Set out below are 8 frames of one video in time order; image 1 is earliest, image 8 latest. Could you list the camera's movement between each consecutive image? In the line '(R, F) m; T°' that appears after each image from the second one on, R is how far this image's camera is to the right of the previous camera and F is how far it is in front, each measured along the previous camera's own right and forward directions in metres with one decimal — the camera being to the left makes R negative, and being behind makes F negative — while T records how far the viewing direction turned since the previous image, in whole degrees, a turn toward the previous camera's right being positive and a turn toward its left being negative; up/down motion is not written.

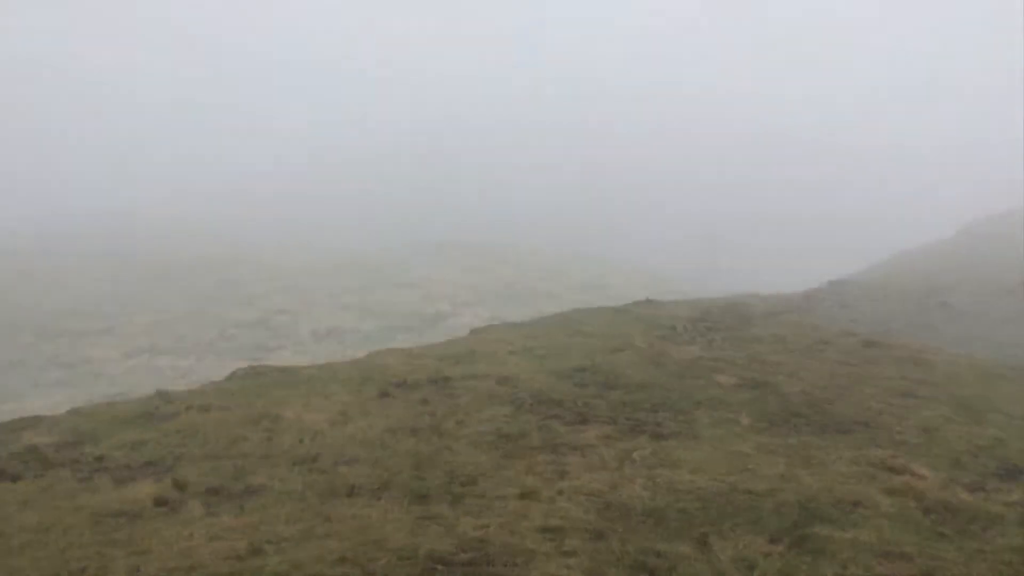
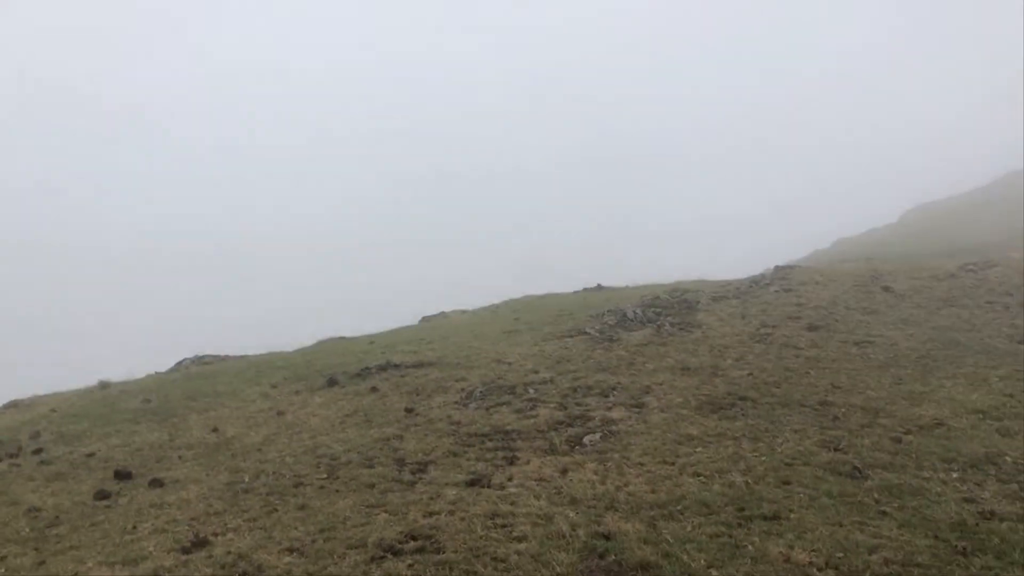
(+0.6, +0.3) m; +3°
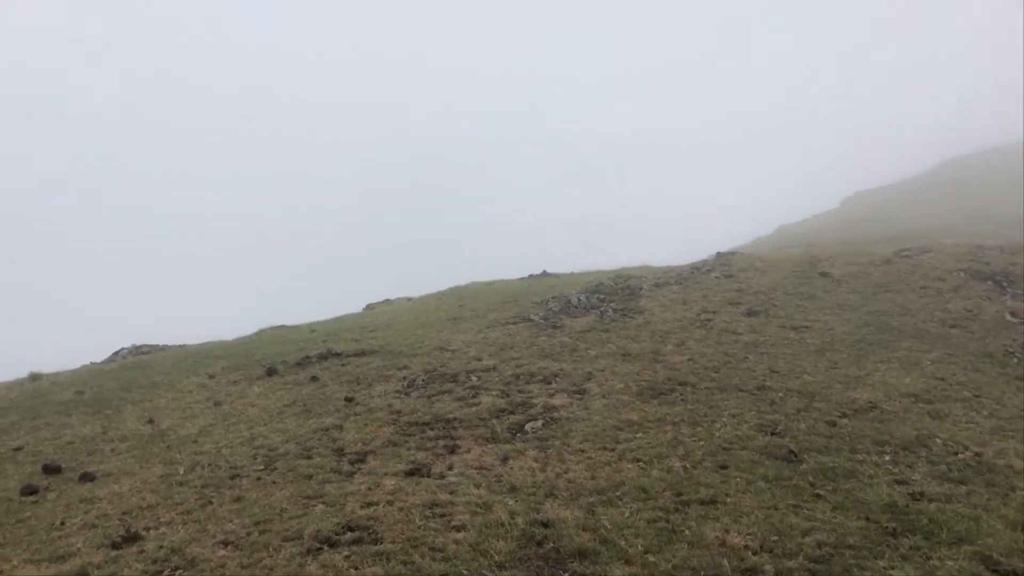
(+0.9, +0.3) m; +3°
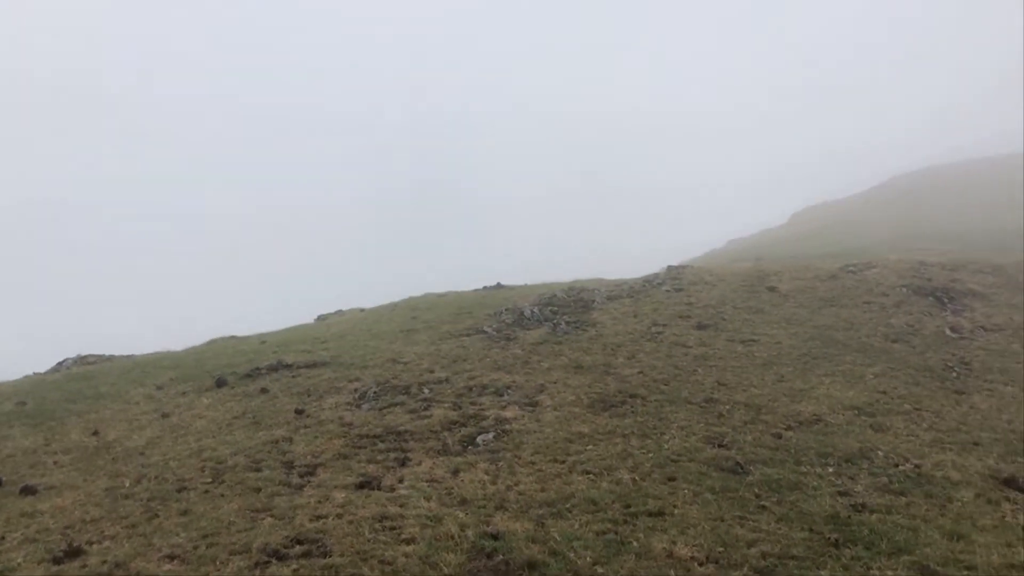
(+0.5, -0.1) m; +2°
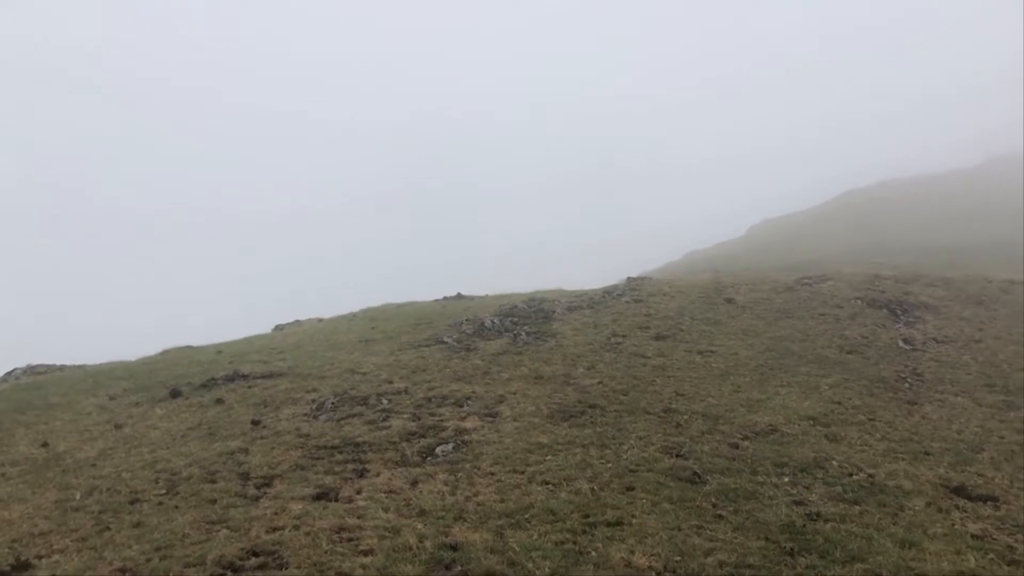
(+0.4, -0.1) m; +2°
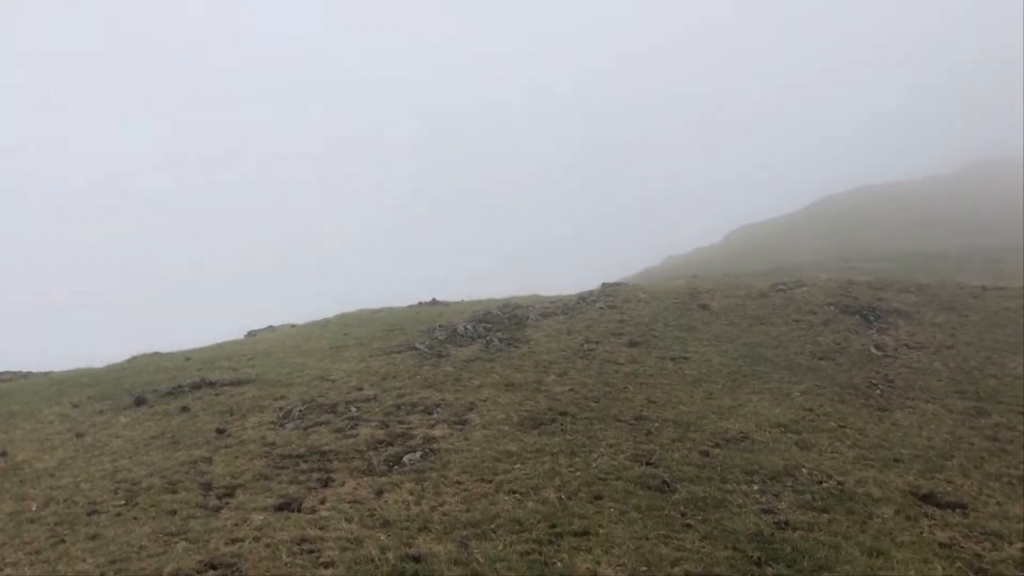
(+0.8, +0.3) m; +1°
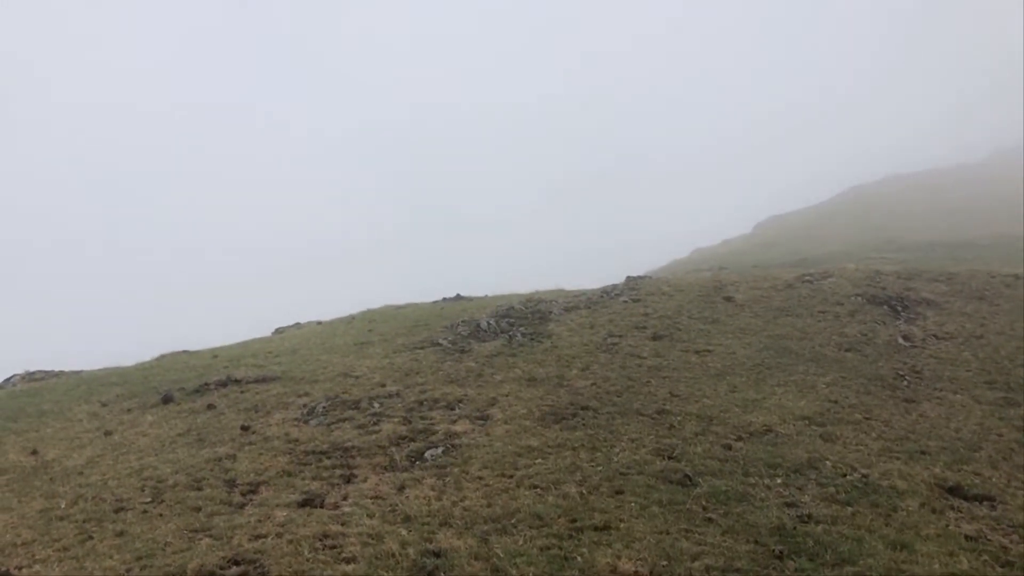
(+0.2, 0.0) m; -2°
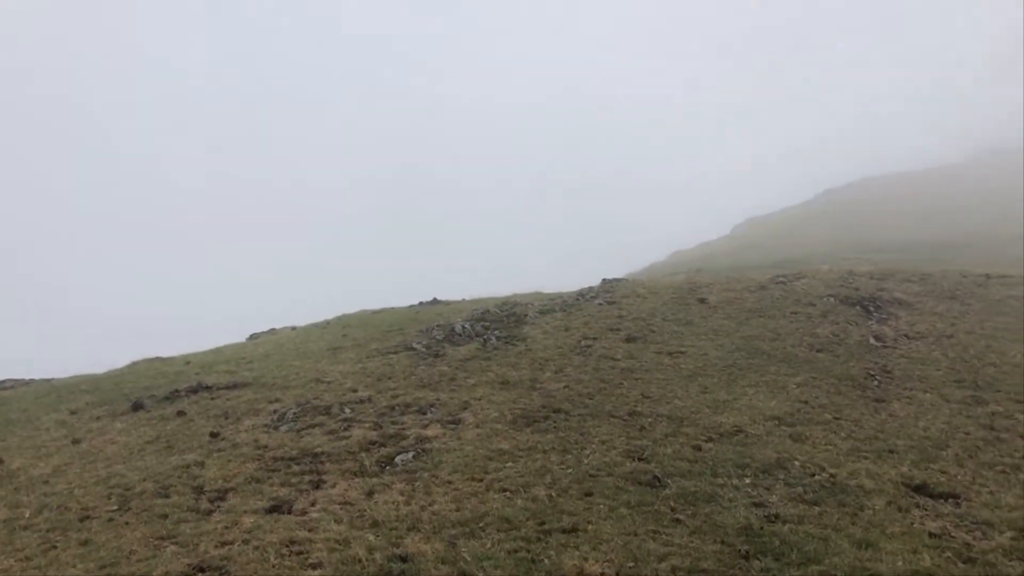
(+0.8, 0.0) m; +1°
